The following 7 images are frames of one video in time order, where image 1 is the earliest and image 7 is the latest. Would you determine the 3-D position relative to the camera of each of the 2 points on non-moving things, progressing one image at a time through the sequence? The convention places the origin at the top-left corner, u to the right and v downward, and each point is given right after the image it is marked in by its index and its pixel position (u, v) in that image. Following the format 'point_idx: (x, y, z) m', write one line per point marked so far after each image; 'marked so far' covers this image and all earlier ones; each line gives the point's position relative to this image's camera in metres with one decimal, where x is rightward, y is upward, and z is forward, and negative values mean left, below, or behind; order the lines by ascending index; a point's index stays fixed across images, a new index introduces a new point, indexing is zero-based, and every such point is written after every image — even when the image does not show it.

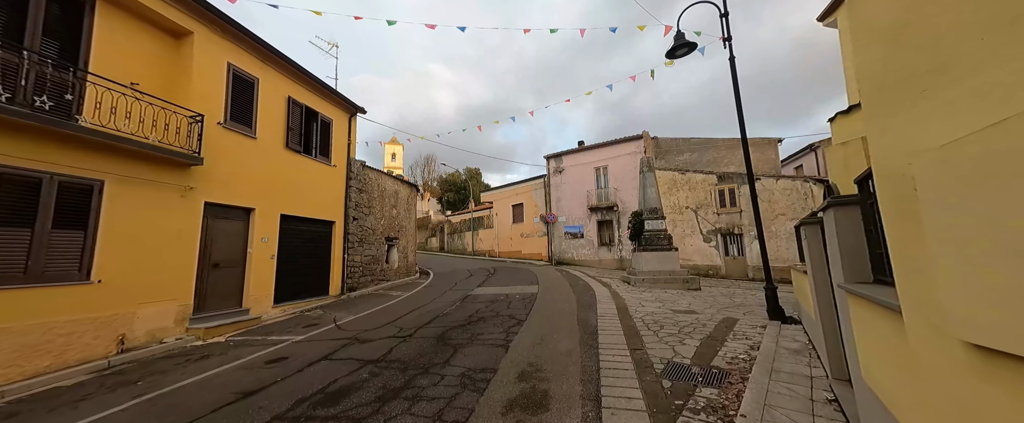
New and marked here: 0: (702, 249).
0: (+8.3, -1.7, +14.6) m
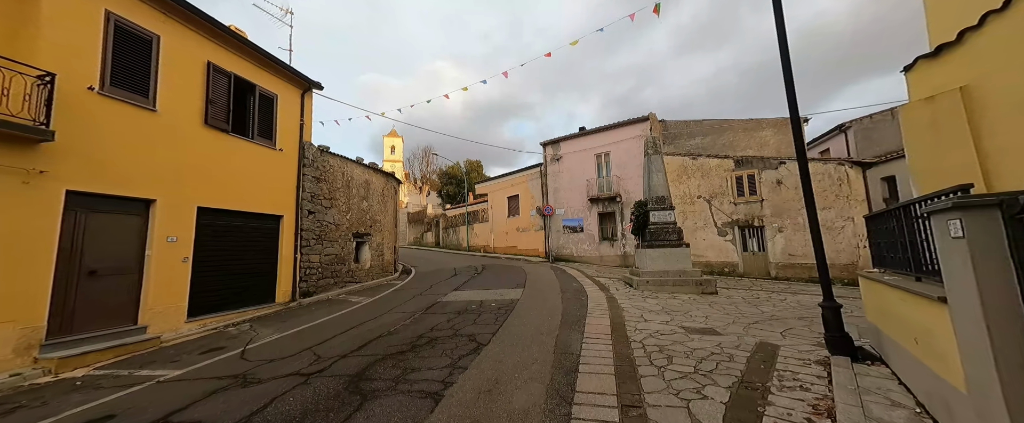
0: (+7.9, -1.3, +12.8) m
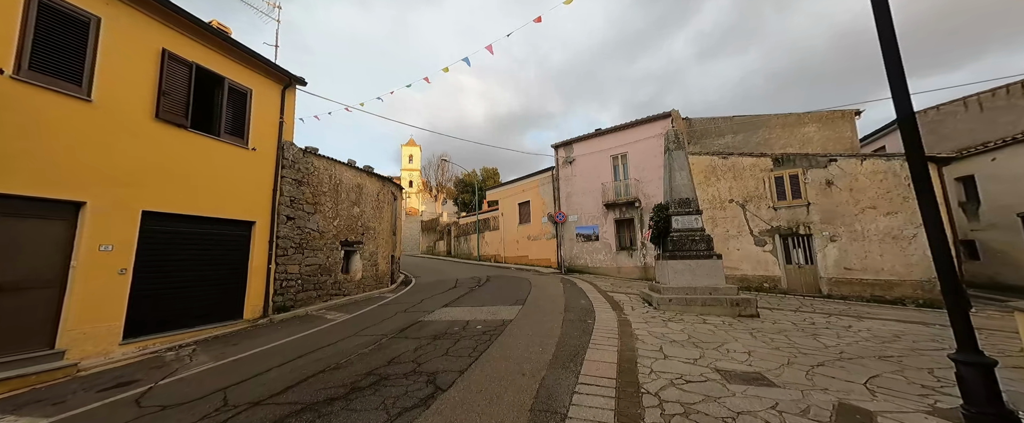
0: (+8.0, -1.5, +11.1) m
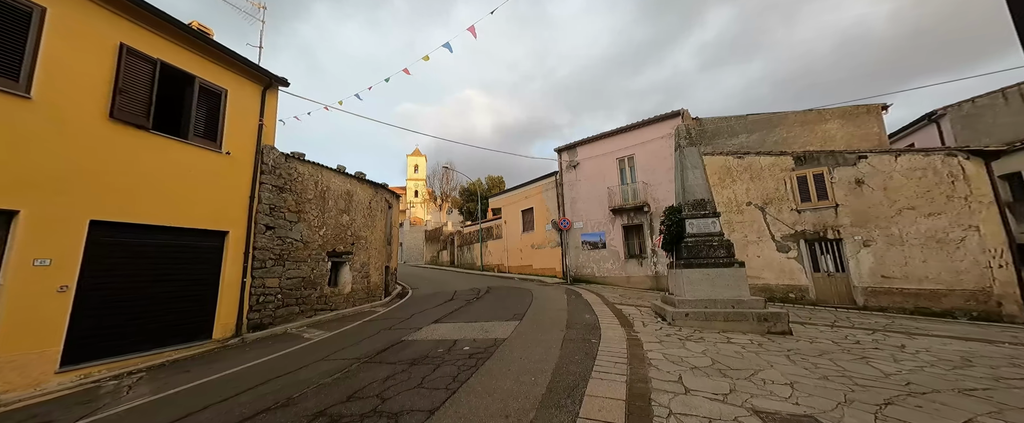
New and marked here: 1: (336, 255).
0: (+8.0, -1.6, +10.1) m
1: (-5.2, -1.3, +9.7) m
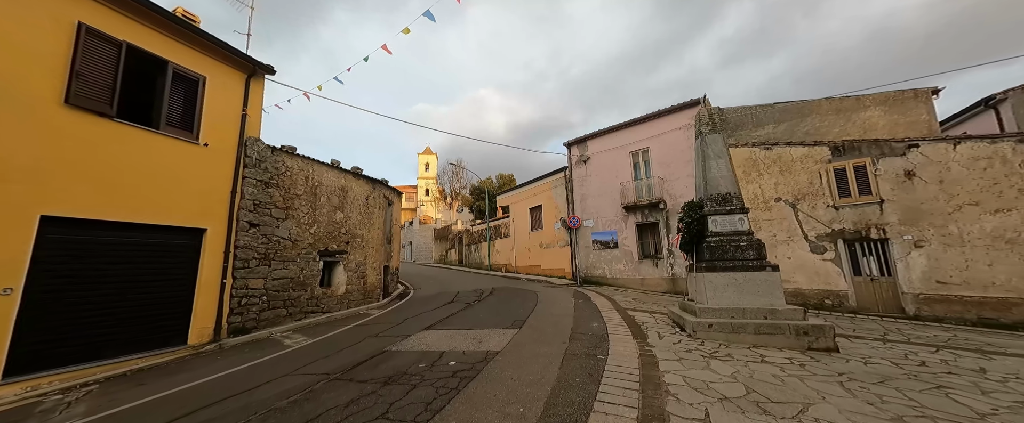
0: (+8.1, -1.5, +9.0) m
1: (-5.1, -1.2, +9.2) m
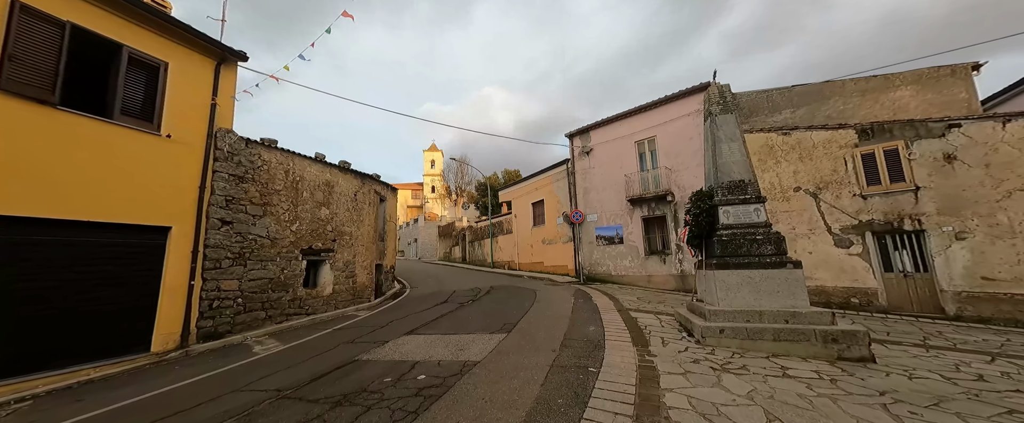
0: (+8.0, -1.2, +8.2) m
1: (-5.3, -1.1, +8.7) m
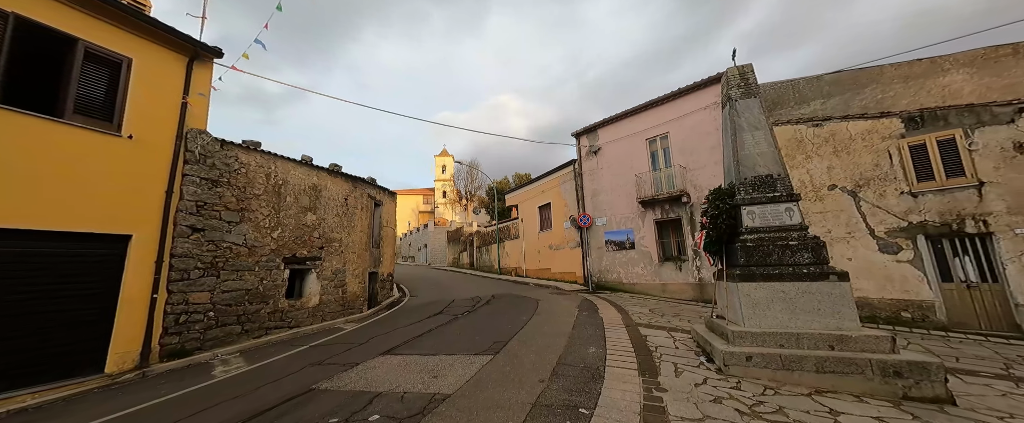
0: (+7.8, -1.2, +7.1) m
1: (-5.3, -1.2, +8.2) m
